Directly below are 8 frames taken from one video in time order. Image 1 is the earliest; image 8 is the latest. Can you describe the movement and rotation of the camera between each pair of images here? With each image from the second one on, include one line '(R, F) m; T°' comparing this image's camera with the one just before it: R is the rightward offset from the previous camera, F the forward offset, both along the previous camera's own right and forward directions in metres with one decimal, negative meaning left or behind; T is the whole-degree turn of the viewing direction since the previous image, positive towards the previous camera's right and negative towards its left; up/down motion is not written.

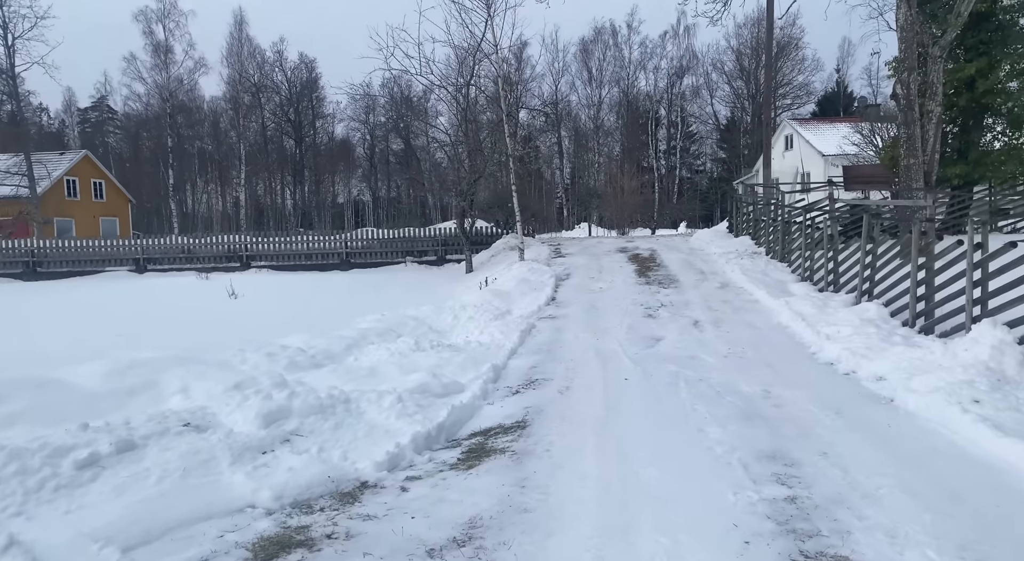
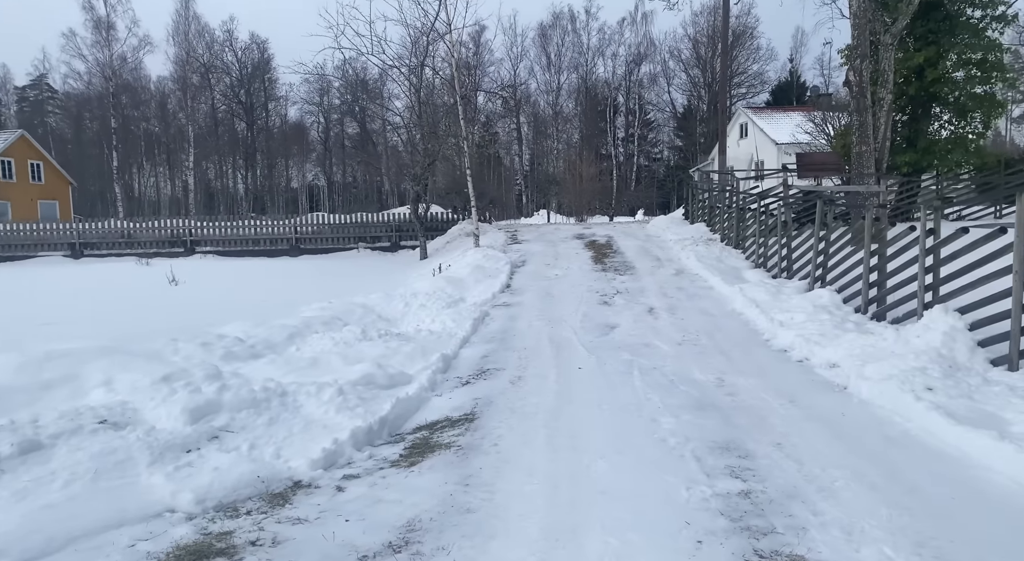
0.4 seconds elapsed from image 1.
(+0.1, +0.3) m; +3°
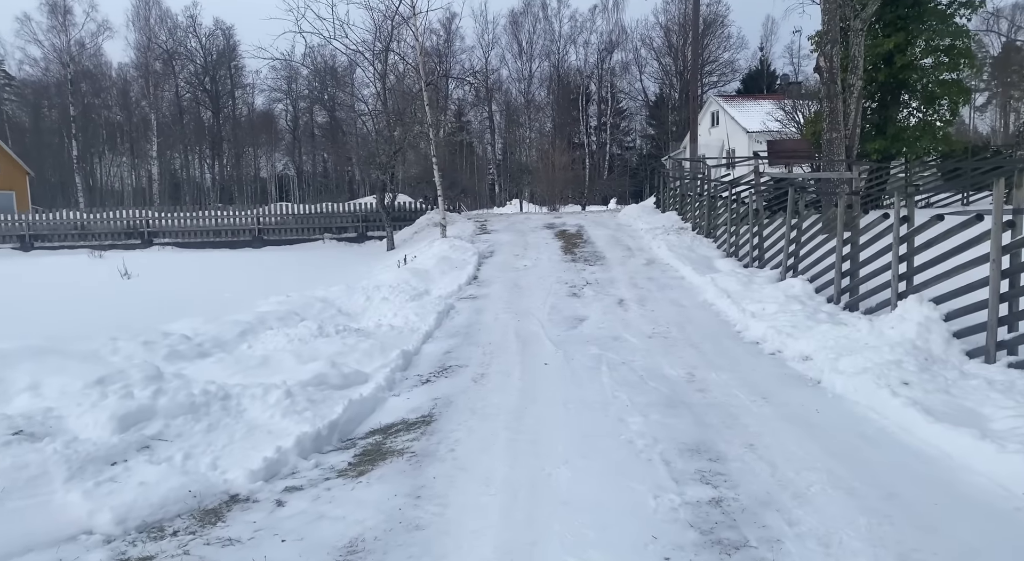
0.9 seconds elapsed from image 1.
(+0.1, +0.4) m; +2°
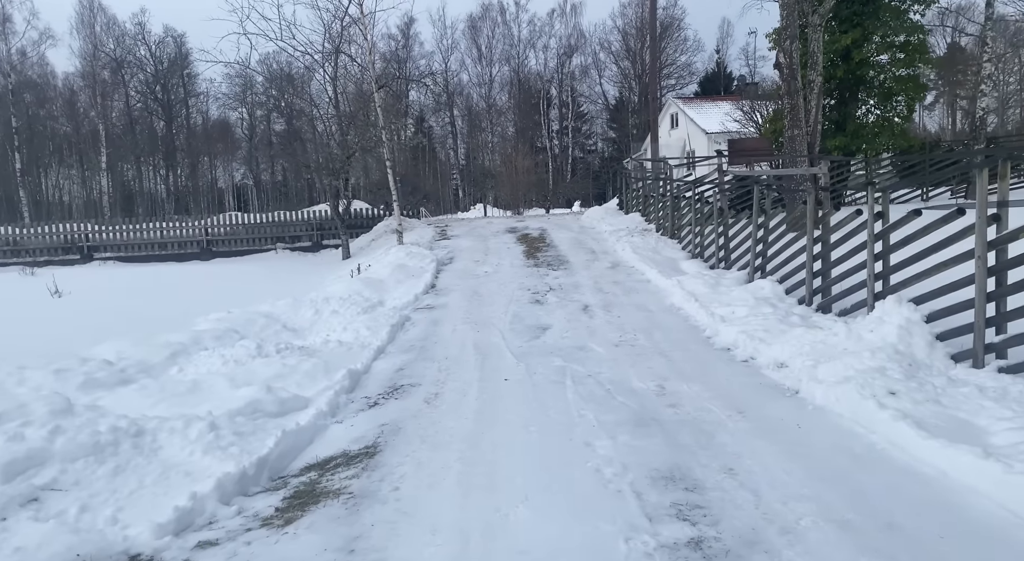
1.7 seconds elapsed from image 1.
(+0.1, +0.6) m; +3°
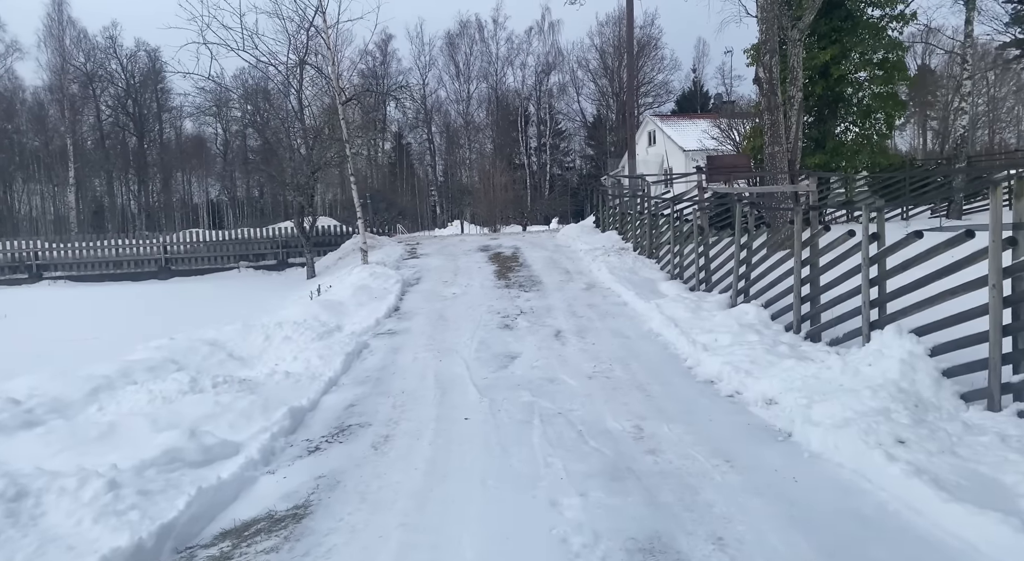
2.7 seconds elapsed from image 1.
(+0.2, +0.7) m; +2°
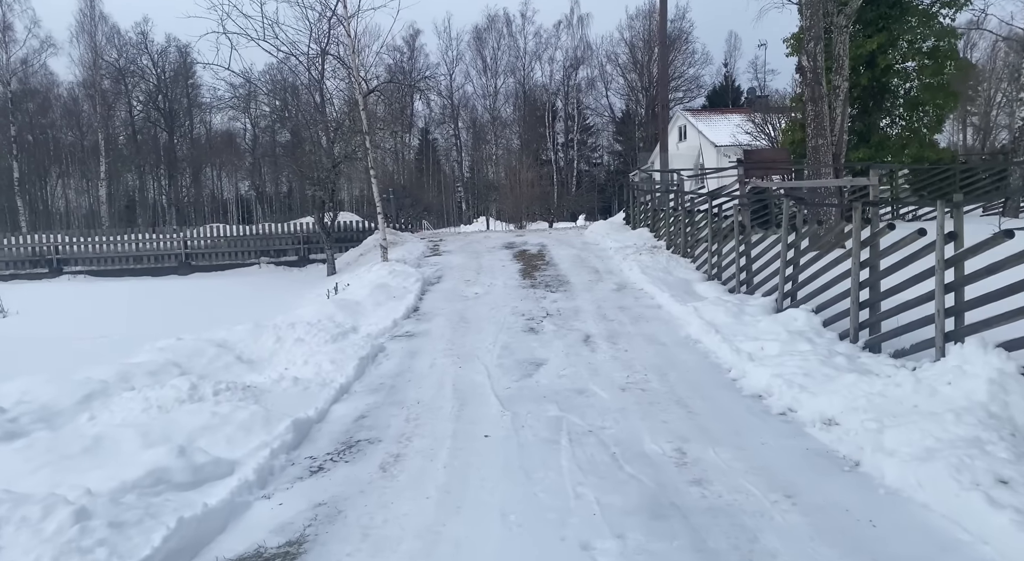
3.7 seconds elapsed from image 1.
(0.0, +0.6) m; -2°
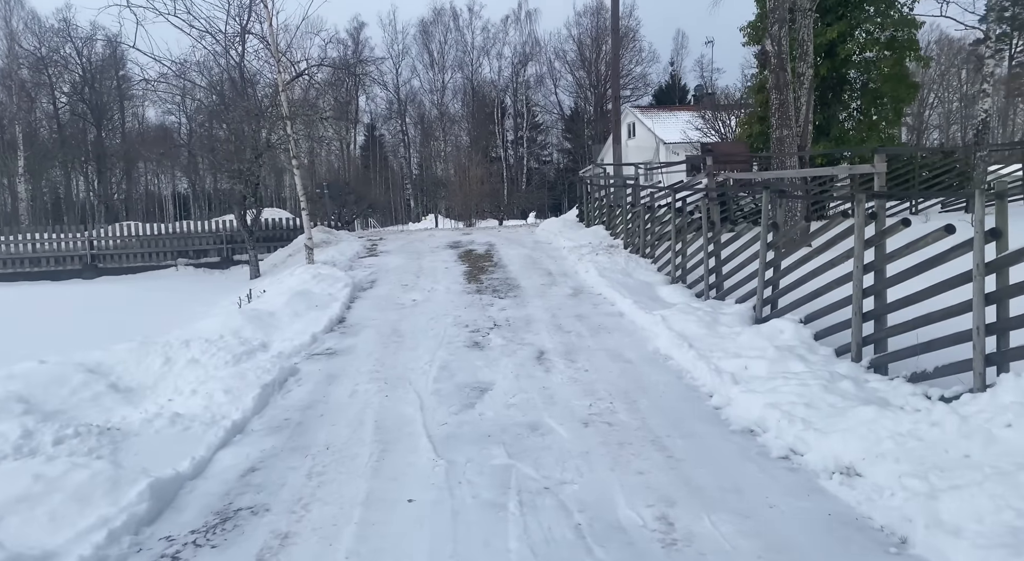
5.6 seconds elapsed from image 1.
(+0.1, +1.4) m; +4°
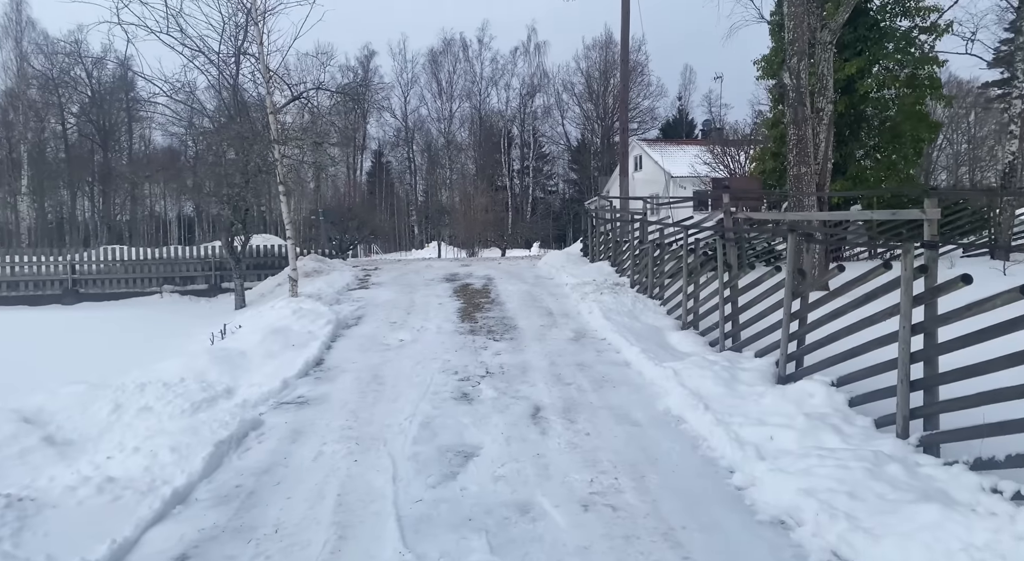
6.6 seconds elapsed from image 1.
(+0.1, +0.8) m; 0°
